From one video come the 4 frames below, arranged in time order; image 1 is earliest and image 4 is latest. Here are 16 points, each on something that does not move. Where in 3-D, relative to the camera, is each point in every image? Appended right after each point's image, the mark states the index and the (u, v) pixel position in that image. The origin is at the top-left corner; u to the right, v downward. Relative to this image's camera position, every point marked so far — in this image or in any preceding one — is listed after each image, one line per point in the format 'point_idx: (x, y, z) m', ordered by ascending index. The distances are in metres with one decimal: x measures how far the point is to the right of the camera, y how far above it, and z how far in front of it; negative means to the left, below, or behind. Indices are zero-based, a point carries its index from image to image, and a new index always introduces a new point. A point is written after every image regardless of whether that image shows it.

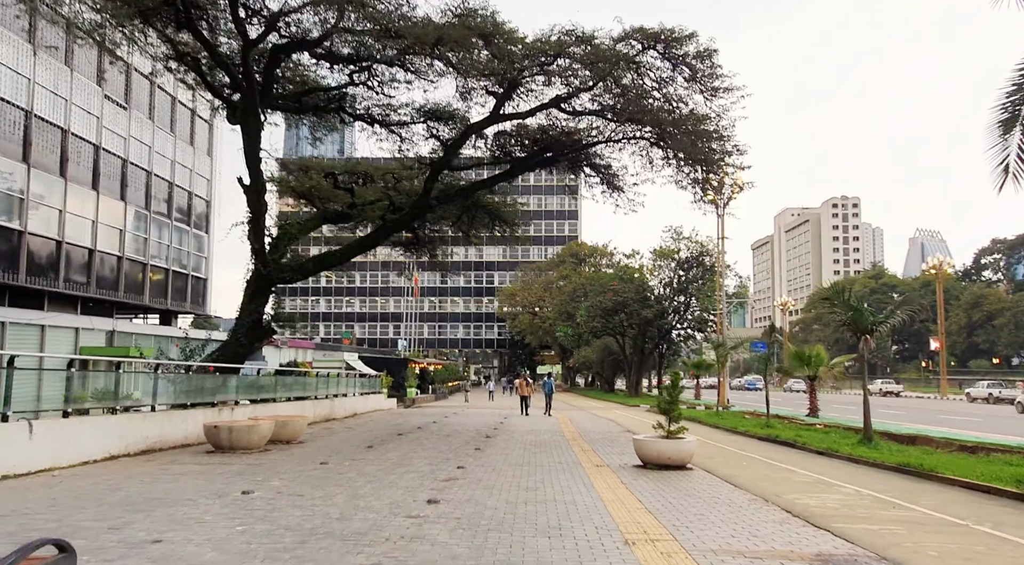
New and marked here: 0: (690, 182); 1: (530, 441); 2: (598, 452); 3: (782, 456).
0: (+4.6, +2.6, +18.9) m
1: (+0.4, -3.3, +15.4) m
2: (+1.5, -3.0, +12.8) m
3: (+4.7, -3.0, +12.7) m
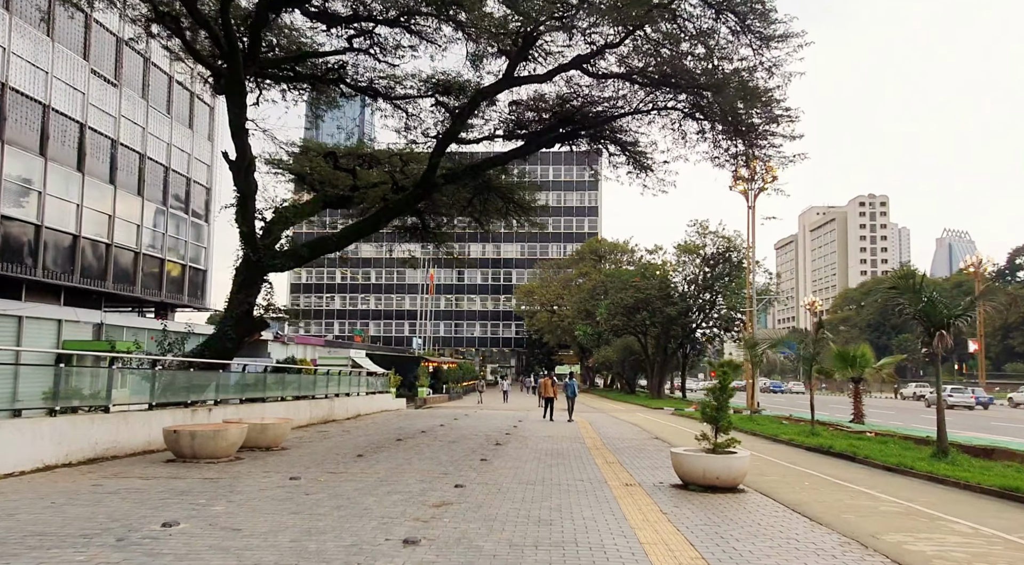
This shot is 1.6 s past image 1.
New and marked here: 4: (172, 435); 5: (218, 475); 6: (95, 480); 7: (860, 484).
0: (+4.9, +2.8, +16.8) m
1: (+0.6, -3.1, +13.4) m
2: (+1.7, -2.7, +10.8) m
3: (+4.9, -2.8, +10.6) m
4: (-4.9, -2.2, +10.6) m
5: (-3.8, -2.5, +9.4) m
6: (-4.9, -2.3, +8.7) m
7: (+4.5, -2.6, +9.6) m
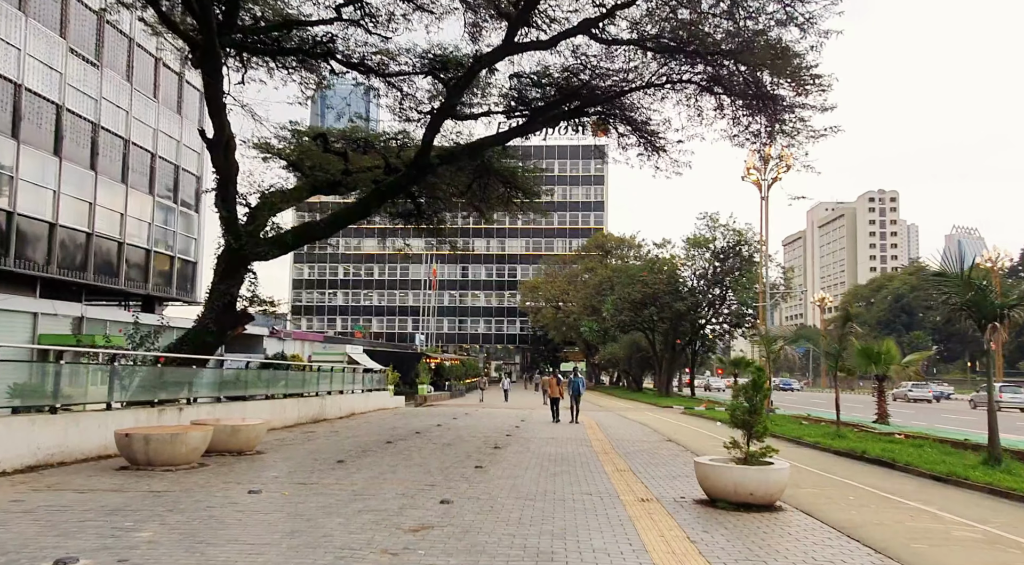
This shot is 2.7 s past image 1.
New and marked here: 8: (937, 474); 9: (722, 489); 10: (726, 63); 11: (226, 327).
0: (+5.0, +3.1, +15.5) m
1: (+0.6, -2.8, +12.1) m
2: (+1.6, -2.5, +9.4) m
3: (+4.8, -2.6, +9.3) m
4: (-4.9, -2.0, +9.3) m
5: (-3.8, -2.3, +8.1) m
6: (-5.0, -2.1, +7.4) m
7: (+4.5, -2.4, +8.2) m
8: (+5.9, -2.6, +10.1) m
9: (+2.1, -2.0, +7.2) m
10: (+4.0, +4.0, +13.6) m
11: (-6.6, -1.0, +17.0) m
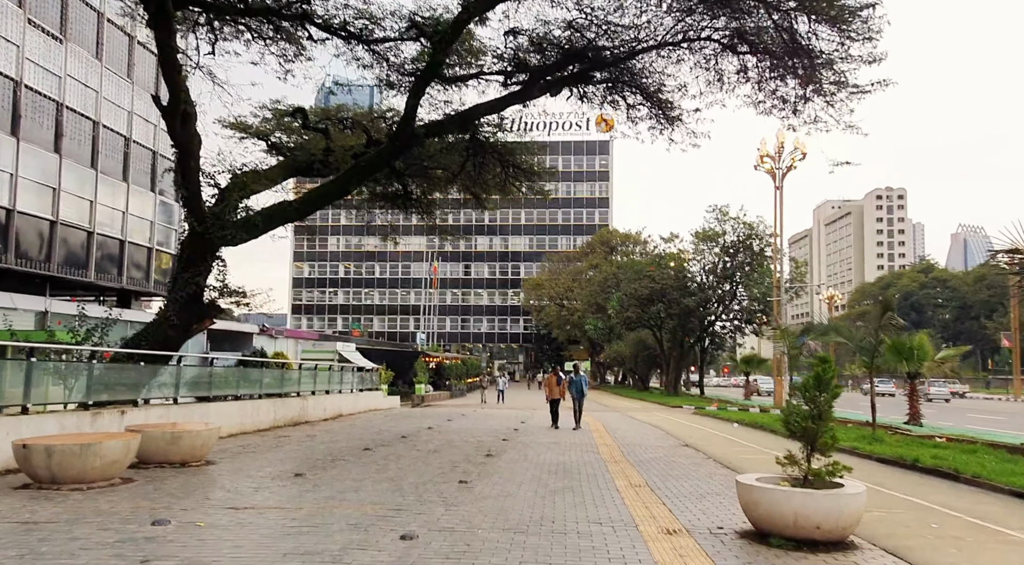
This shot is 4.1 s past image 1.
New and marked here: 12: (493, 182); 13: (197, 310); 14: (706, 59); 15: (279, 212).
0: (+4.9, +3.3, +13.6) m
1: (+0.5, -2.6, +10.3) m
2: (+1.5, -2.2, +7.6) m
3: (+4.7, -2.3, +7.5) m
4: (-5.0, -1.7, +7.6) m
5: (-3.9, -2.0, +6.4) m
6: (-5.1, -1.9, +5.6) m
7: (+4.4, -2.1, +6.4) m
8: (+5.8, -2.4, +8.3) m
9: (+1.9, -1.7, +5.4) m
10: (+3.9, +4.3, +11.8) m
11: (-6.7, -0.8, +15.3) m
12: (-0.5, +2.6, +18.6) m
13: (-6.6, -0.6, +15.3) m
14: (+3.7, +4.2, +13.8) m
15: (-4.8, +1.4, +15.4) m
